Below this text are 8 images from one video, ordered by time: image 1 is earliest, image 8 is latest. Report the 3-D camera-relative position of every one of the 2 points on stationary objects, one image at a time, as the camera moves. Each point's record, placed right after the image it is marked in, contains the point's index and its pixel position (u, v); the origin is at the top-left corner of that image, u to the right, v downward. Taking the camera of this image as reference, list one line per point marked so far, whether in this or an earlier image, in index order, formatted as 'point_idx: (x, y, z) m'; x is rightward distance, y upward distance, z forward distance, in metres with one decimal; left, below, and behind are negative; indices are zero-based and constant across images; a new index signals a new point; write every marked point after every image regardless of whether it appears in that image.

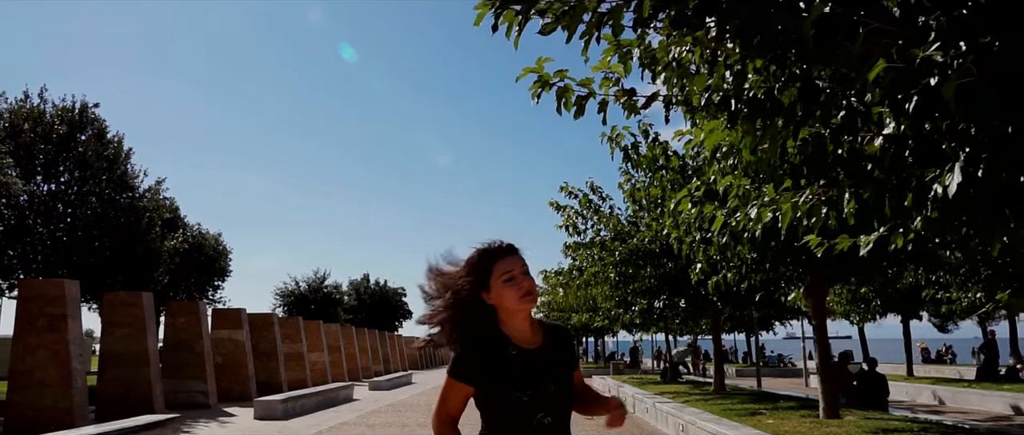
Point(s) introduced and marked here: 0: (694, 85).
0: (+1.5, +1.1, +5.8) m
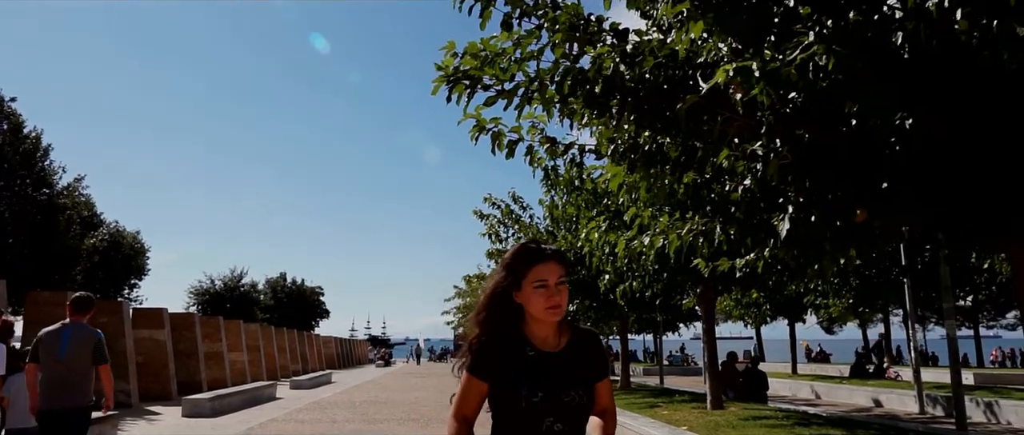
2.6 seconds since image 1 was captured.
0: (+0.9, +0.8, +7.2) m
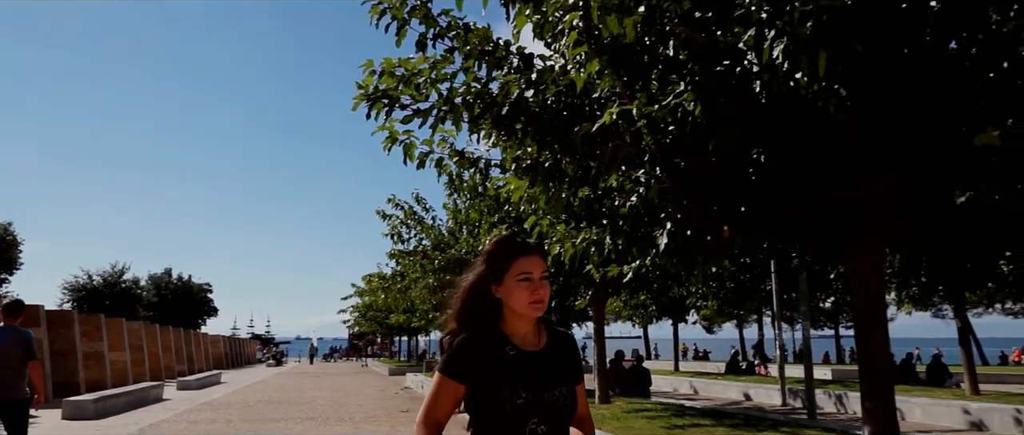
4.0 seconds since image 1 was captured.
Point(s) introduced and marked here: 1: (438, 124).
0: (-0.1, +0.7, +7.9) m
1: (-0.8, +1.0, +7.4) m
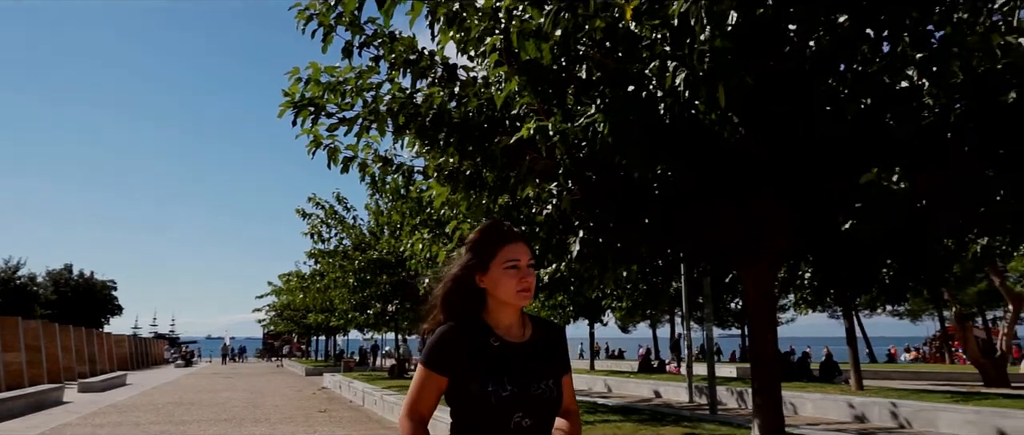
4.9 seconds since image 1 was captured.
0: (-0.9, +0.6, +8.2) m
1: (-1.6, +0.9, +7.6) m
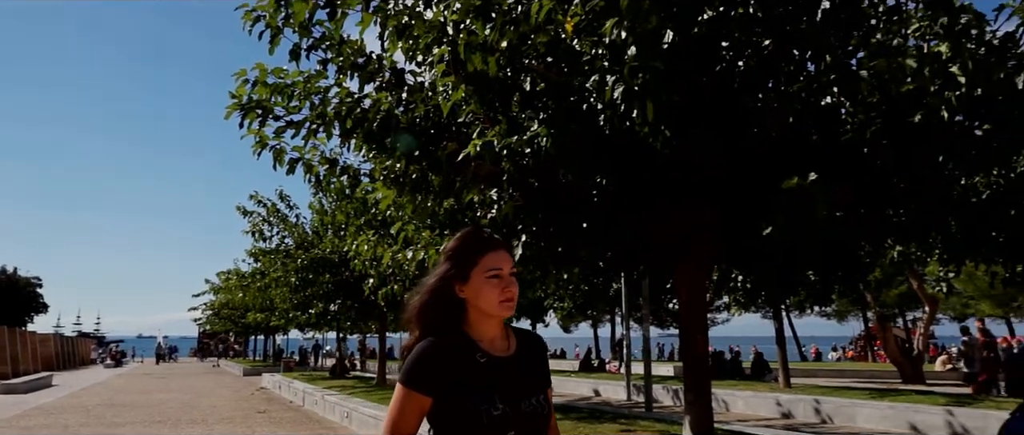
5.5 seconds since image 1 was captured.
0: (-1.6, +0.6, +8.3) m
1: (-2.2, +0.9, +7.7) m
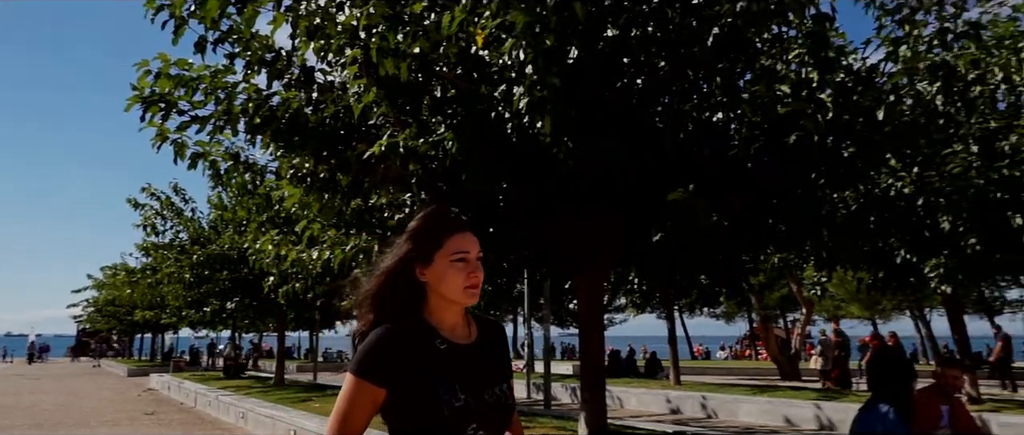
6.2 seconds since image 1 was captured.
0: (-2.6, +0.6, +8.3) m
1: (-3.1, +0.9, +7.5) m
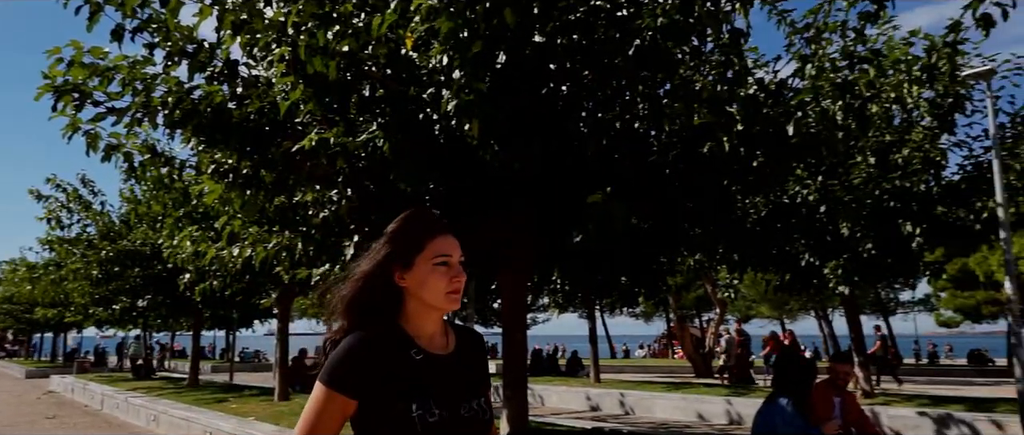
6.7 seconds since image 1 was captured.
0: (-3.5, +0.7, +8.1) m
1: (-3.9, +1.0, +7.3) m
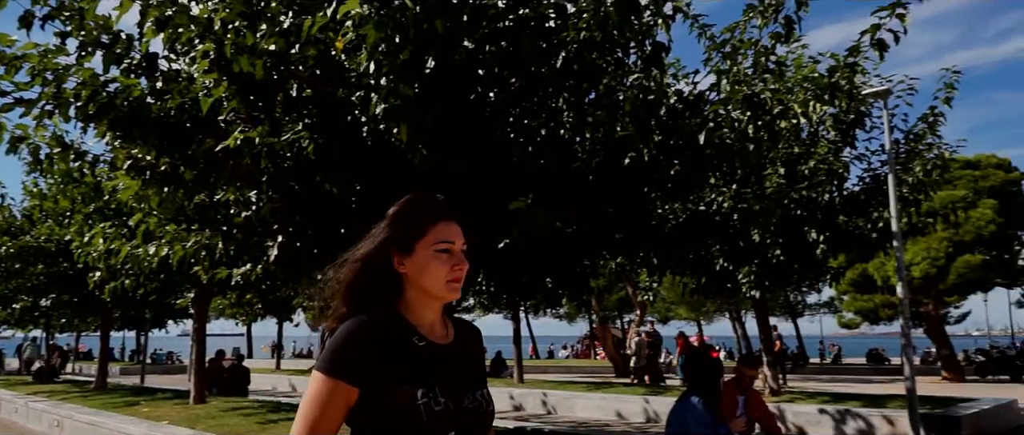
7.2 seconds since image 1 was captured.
0: (-4.3, +0.7, +7.8) m
1: (-4.6, +1.0, +7.0) m
